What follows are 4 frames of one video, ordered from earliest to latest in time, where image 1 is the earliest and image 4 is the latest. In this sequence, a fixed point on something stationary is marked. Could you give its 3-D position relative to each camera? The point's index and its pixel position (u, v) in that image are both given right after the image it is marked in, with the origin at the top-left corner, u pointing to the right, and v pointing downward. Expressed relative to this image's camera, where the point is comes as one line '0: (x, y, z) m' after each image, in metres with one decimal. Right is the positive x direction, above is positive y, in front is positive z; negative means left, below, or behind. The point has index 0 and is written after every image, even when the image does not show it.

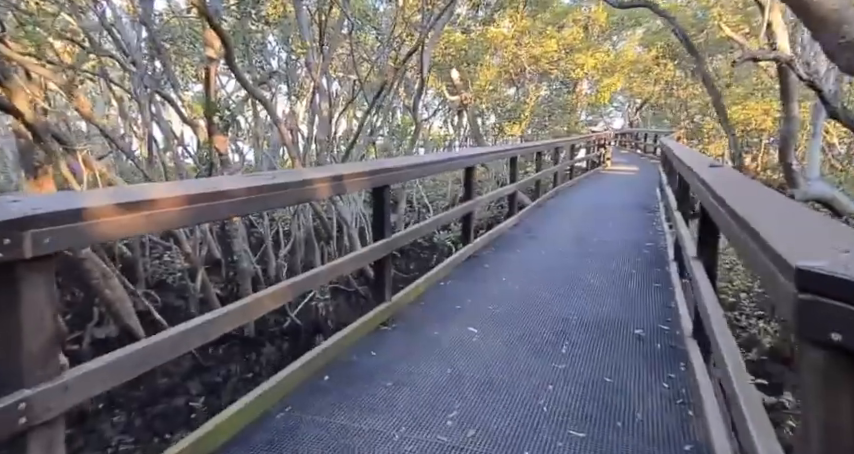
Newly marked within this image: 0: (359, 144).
0: (-1.0, +1.2, +7.6) m
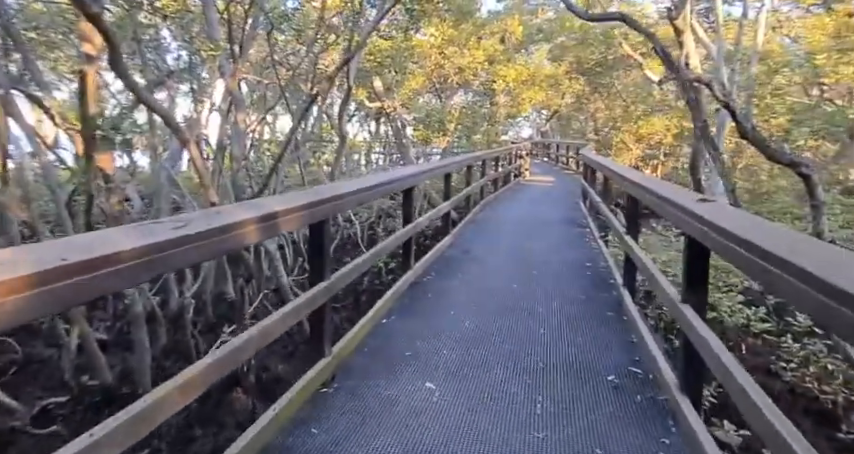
0: (-2.0, +0.9, +6.9) m
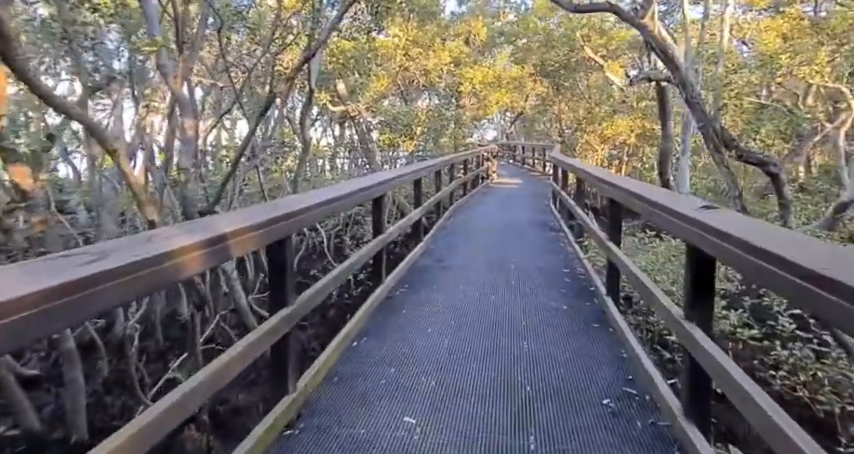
0: (-2.4, +0.8, +6.4) m
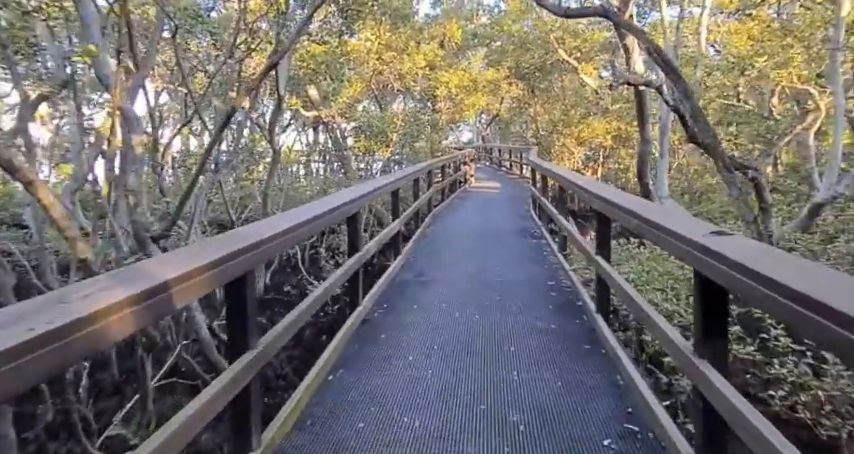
0: (-2.7, +0.6, +6.1) m
